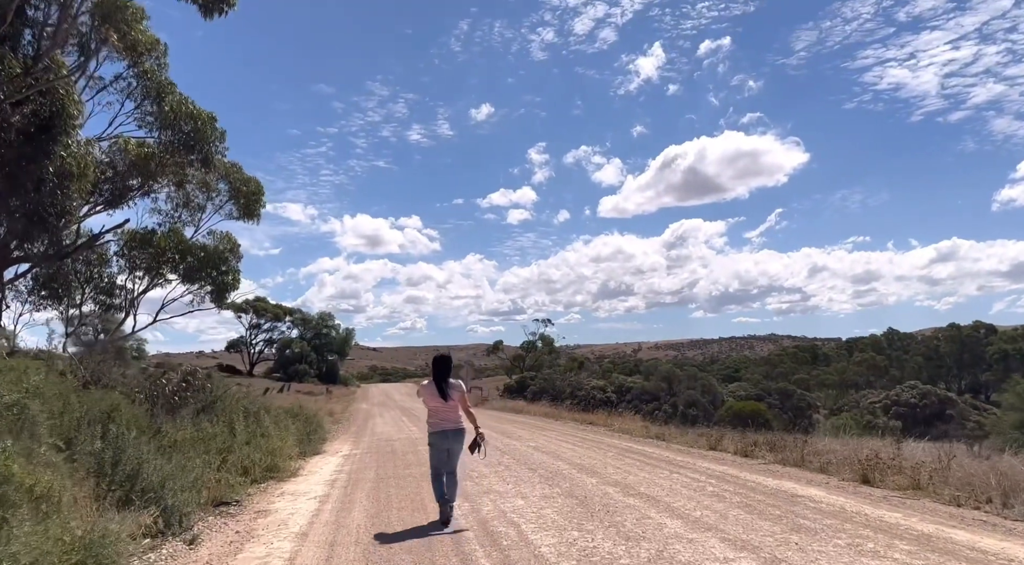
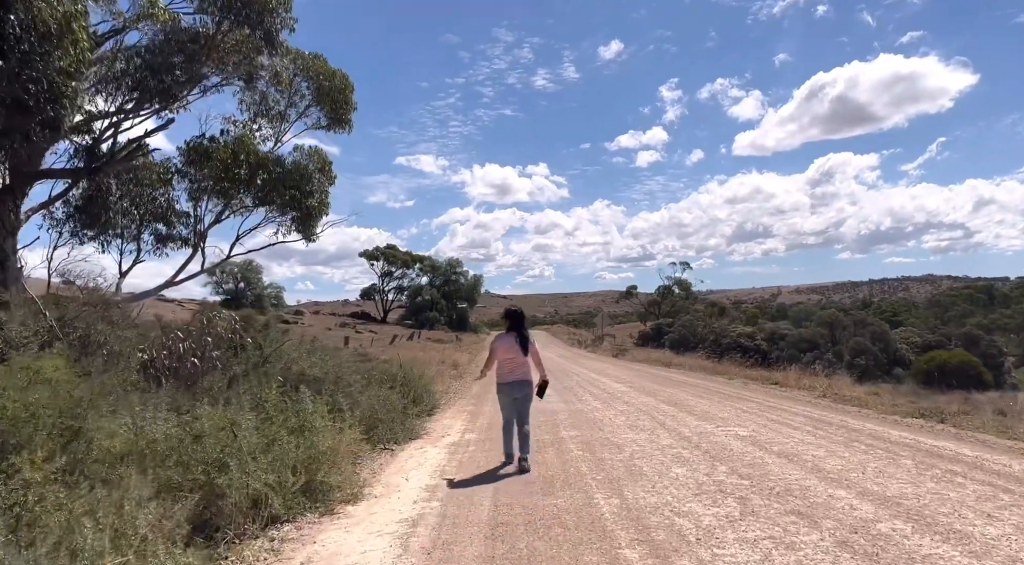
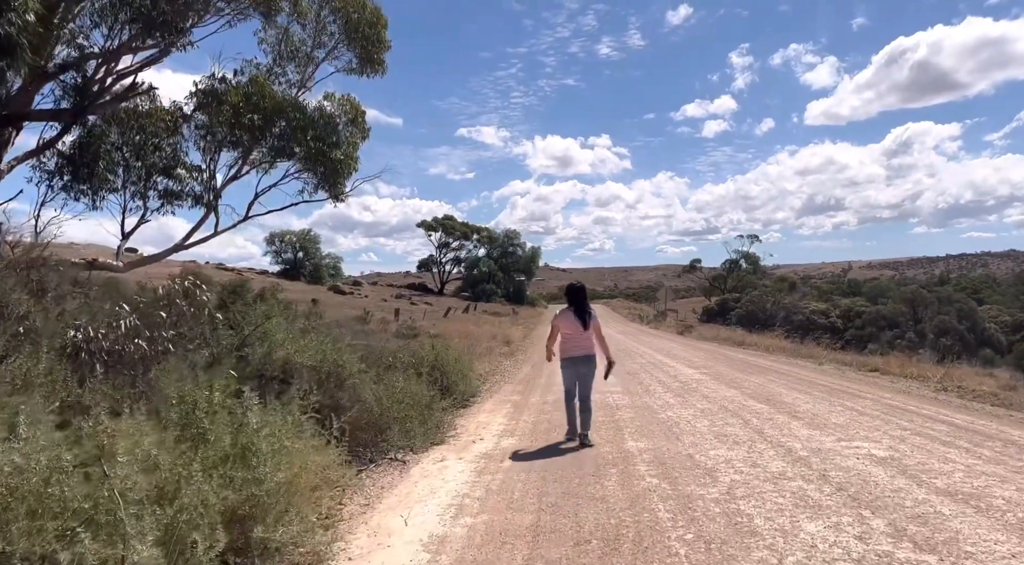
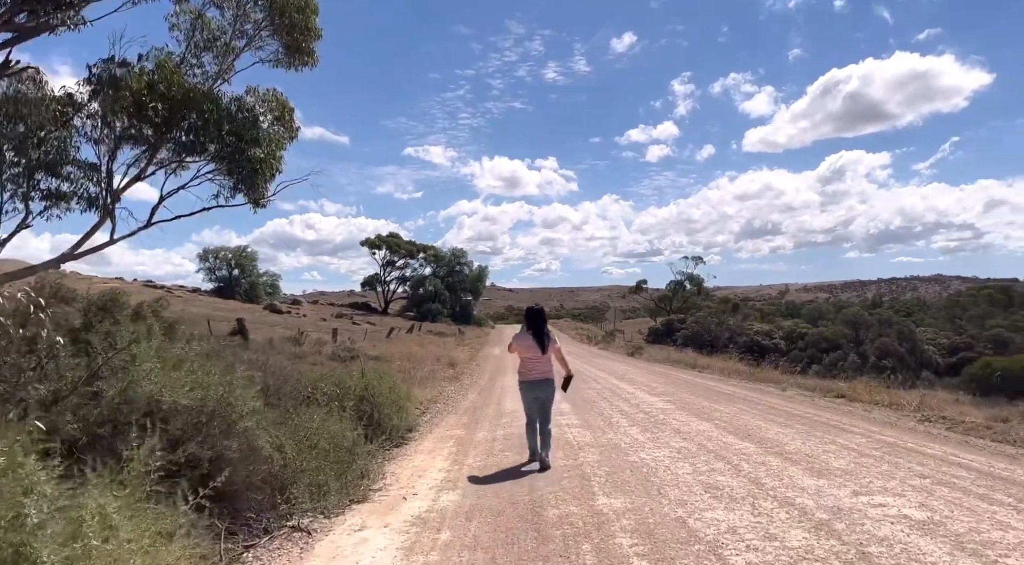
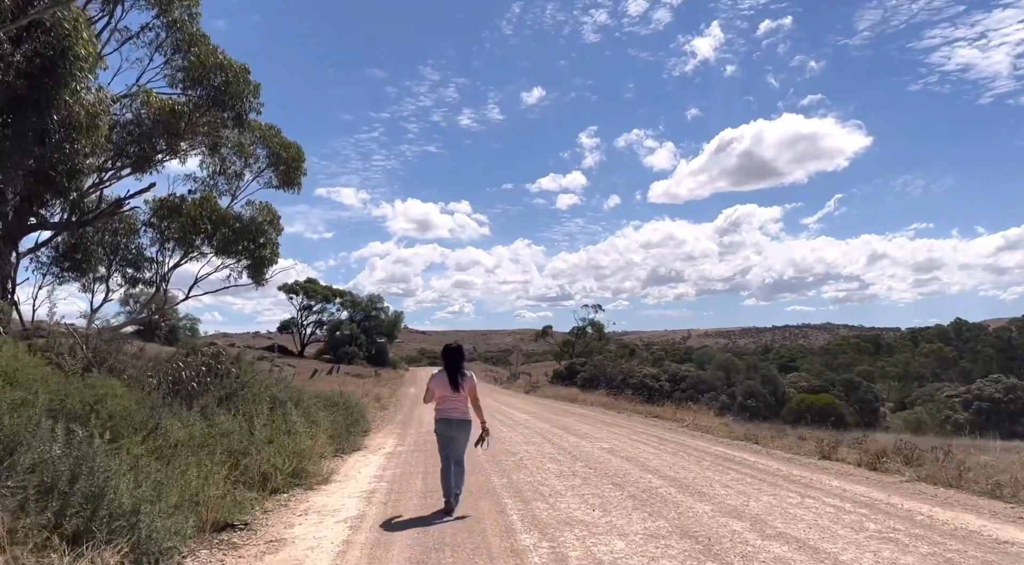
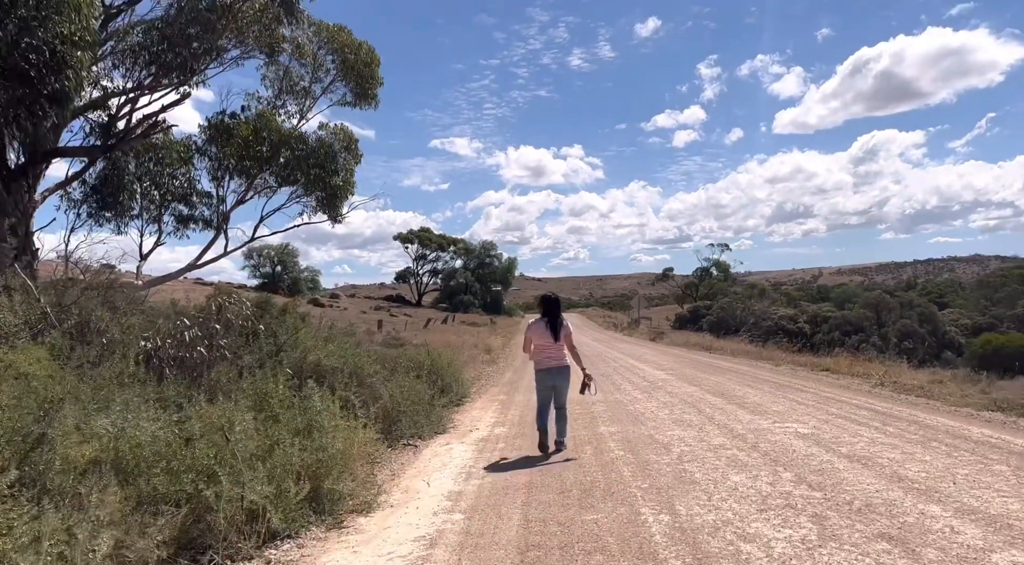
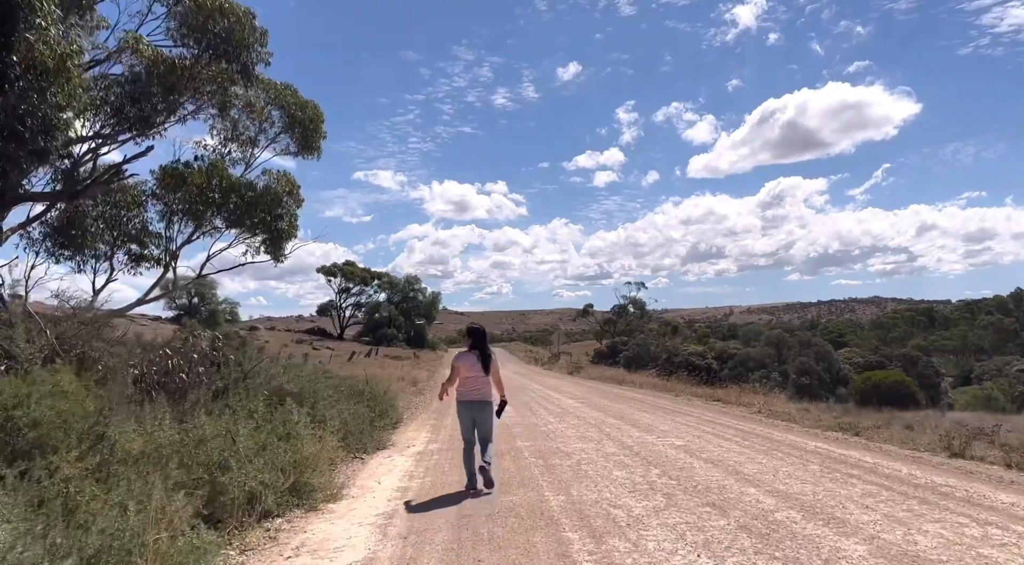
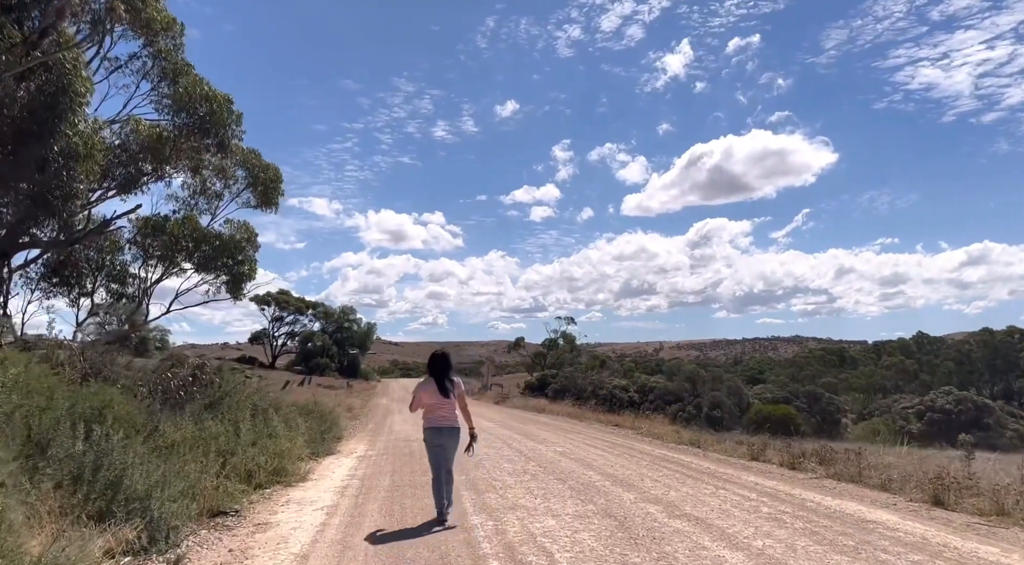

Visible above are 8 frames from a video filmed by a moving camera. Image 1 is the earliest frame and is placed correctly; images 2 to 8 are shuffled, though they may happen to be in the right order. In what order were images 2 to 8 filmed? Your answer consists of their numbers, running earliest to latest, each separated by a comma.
8, 5, 7, 2, 6, 3, 4
